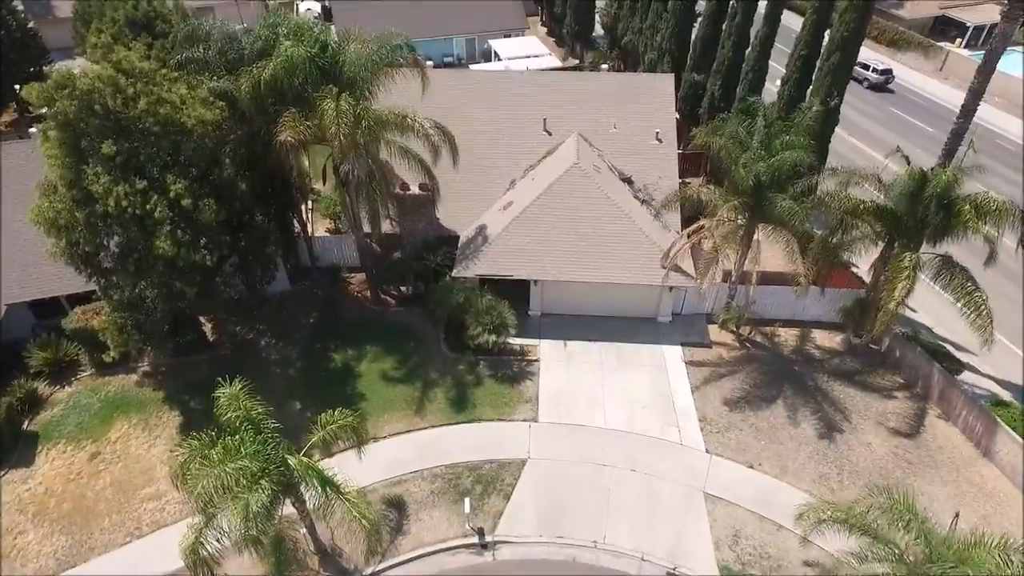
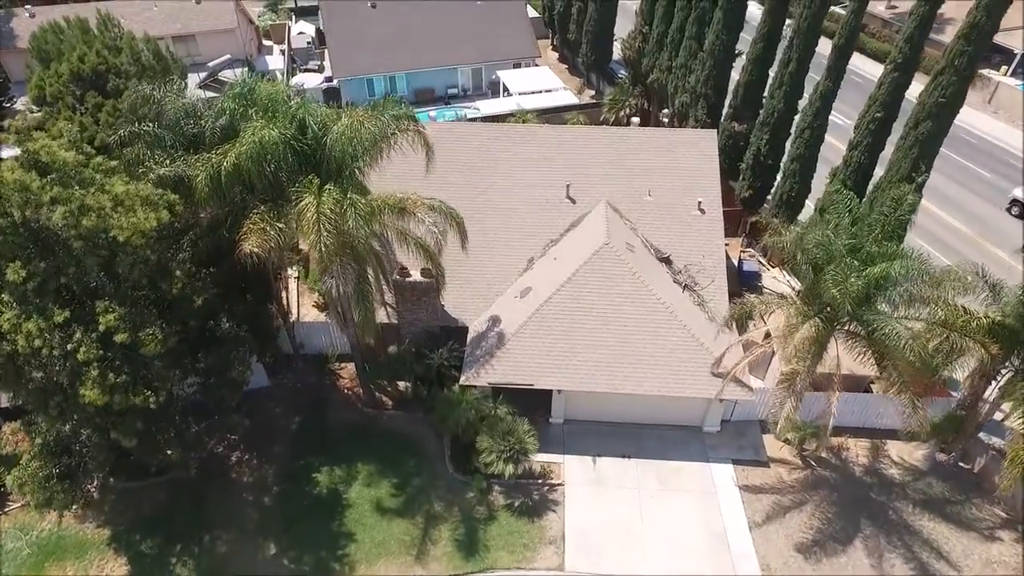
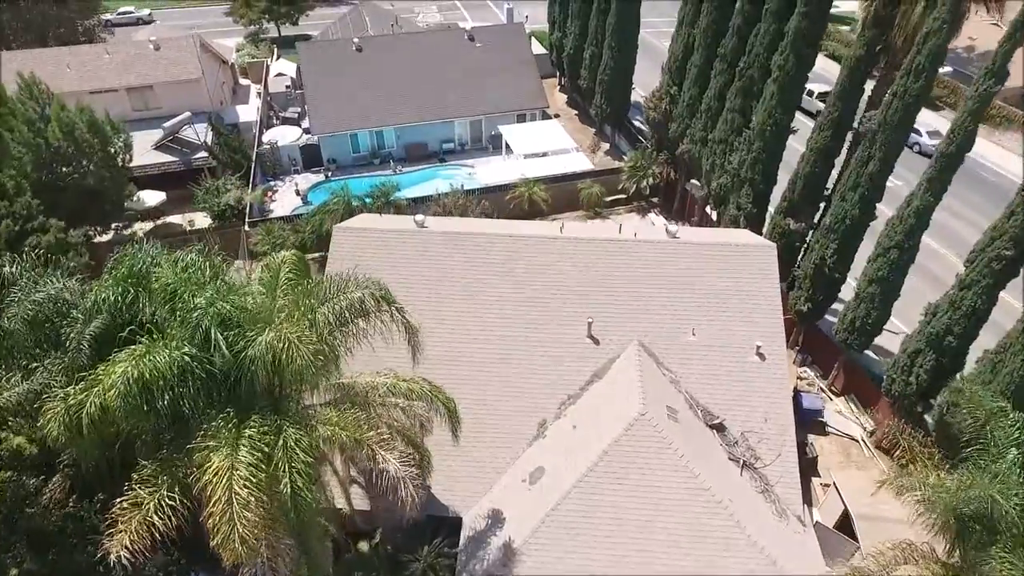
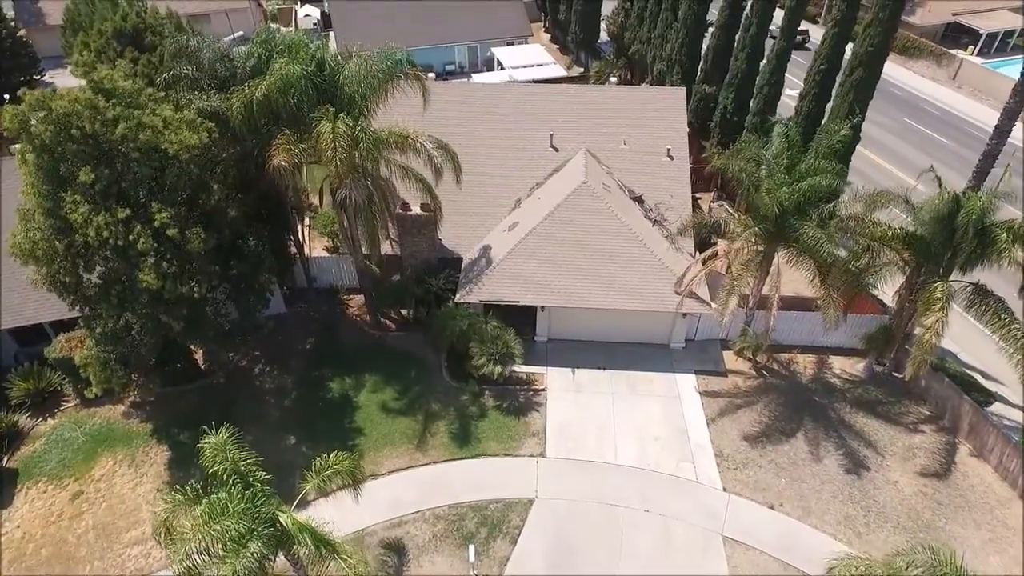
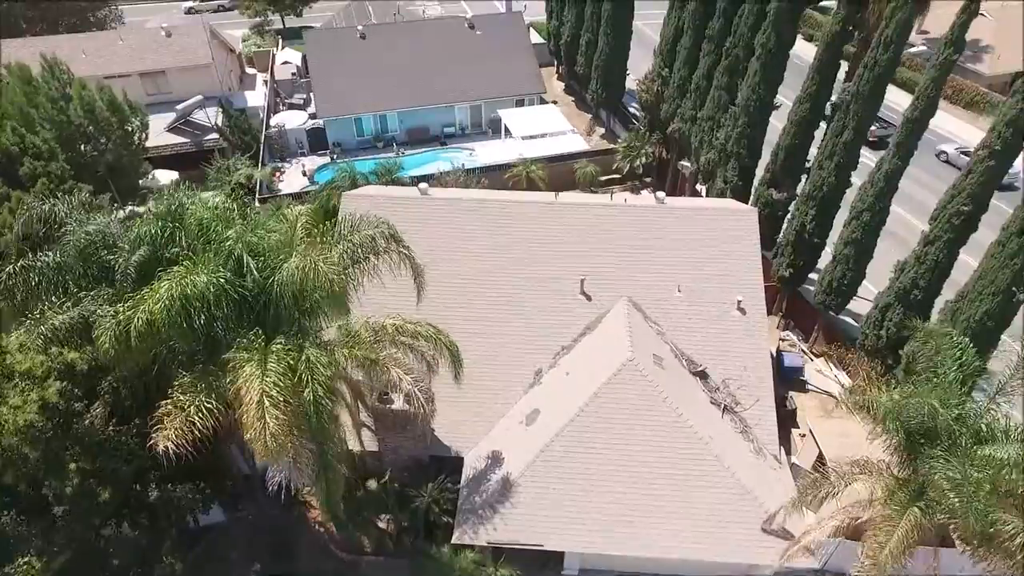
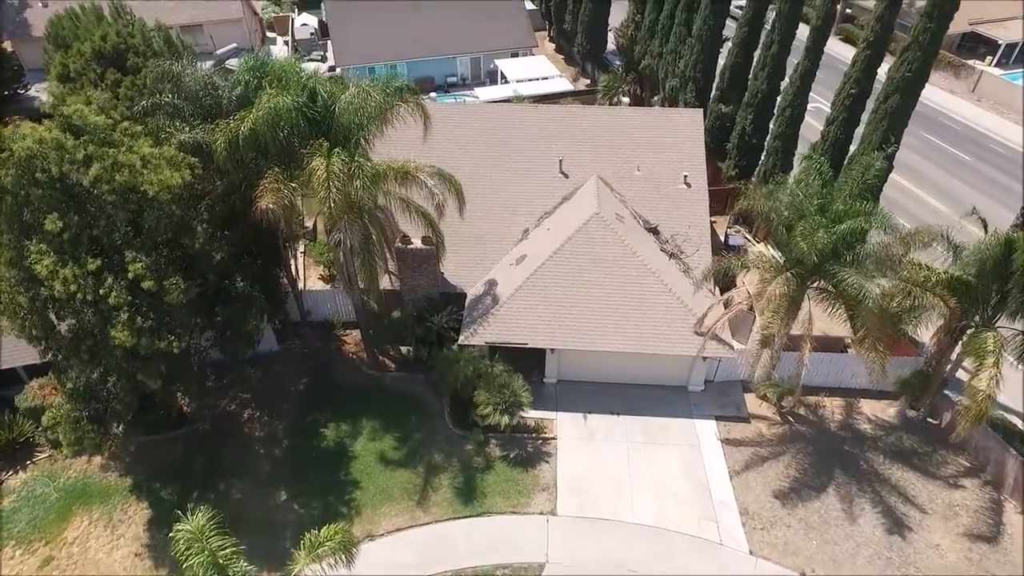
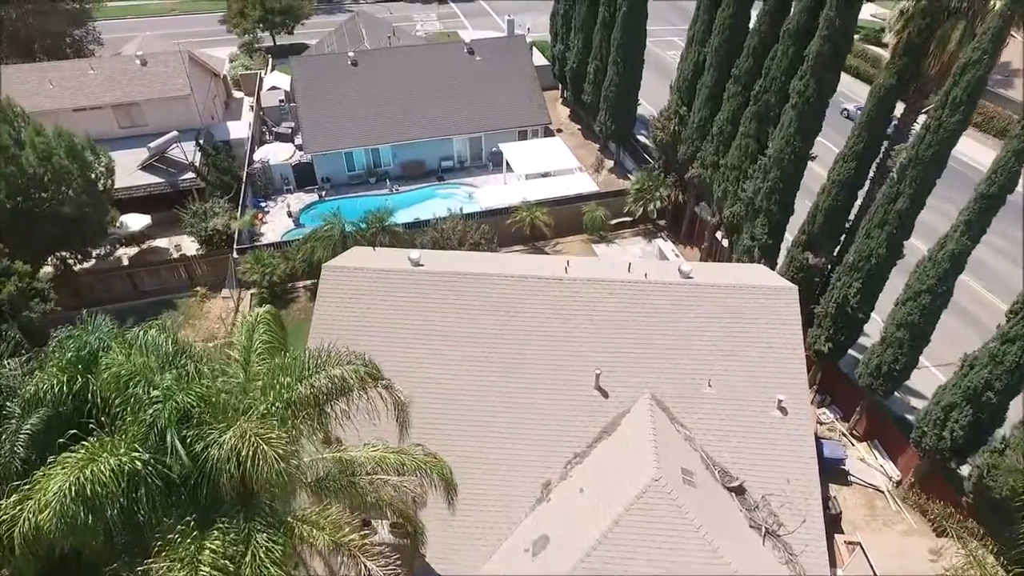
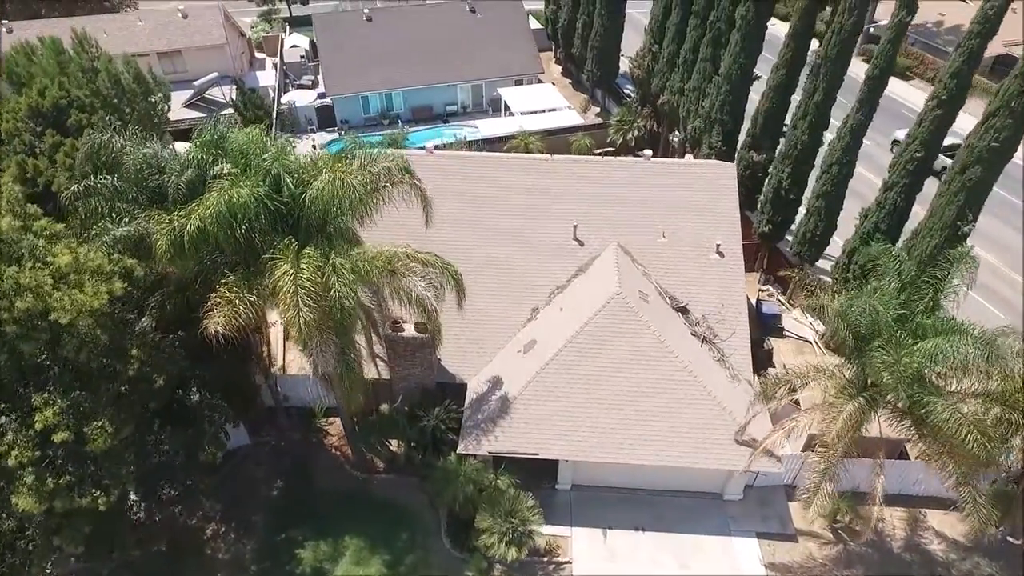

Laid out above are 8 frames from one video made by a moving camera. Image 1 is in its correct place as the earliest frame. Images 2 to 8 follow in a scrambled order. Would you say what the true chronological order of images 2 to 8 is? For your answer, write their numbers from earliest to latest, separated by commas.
4, 6, 2, 8, 5, 3, 7
